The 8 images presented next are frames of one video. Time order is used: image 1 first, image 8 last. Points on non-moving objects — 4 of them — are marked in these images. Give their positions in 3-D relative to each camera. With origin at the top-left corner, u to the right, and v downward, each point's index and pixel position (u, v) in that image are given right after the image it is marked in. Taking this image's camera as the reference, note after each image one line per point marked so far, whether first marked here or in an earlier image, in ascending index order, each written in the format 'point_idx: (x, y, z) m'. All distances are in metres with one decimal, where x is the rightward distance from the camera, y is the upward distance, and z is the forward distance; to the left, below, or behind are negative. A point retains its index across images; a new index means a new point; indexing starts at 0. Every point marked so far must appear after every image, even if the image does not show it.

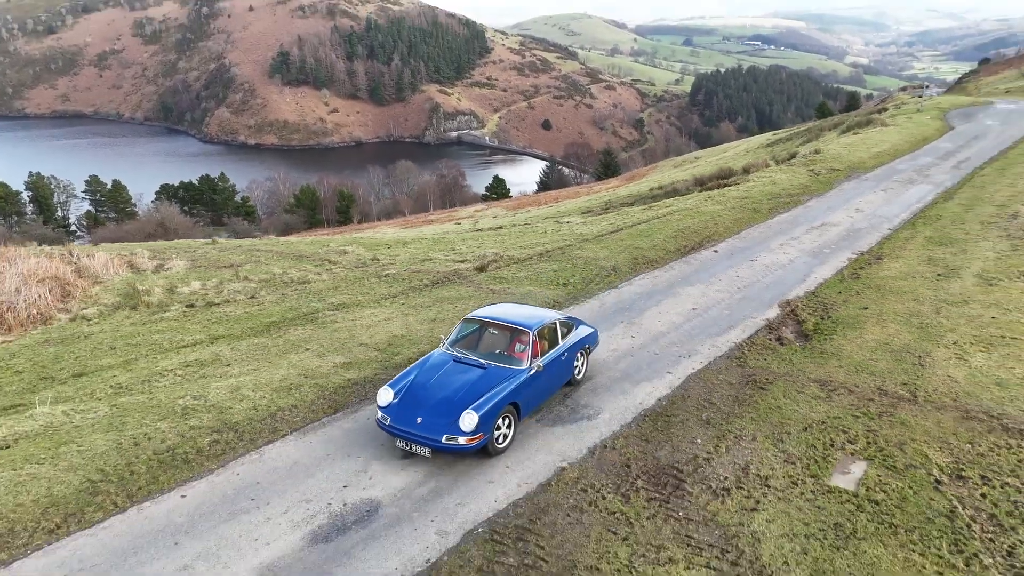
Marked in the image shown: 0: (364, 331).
0: (-2.3, -0.6, +11.6) m
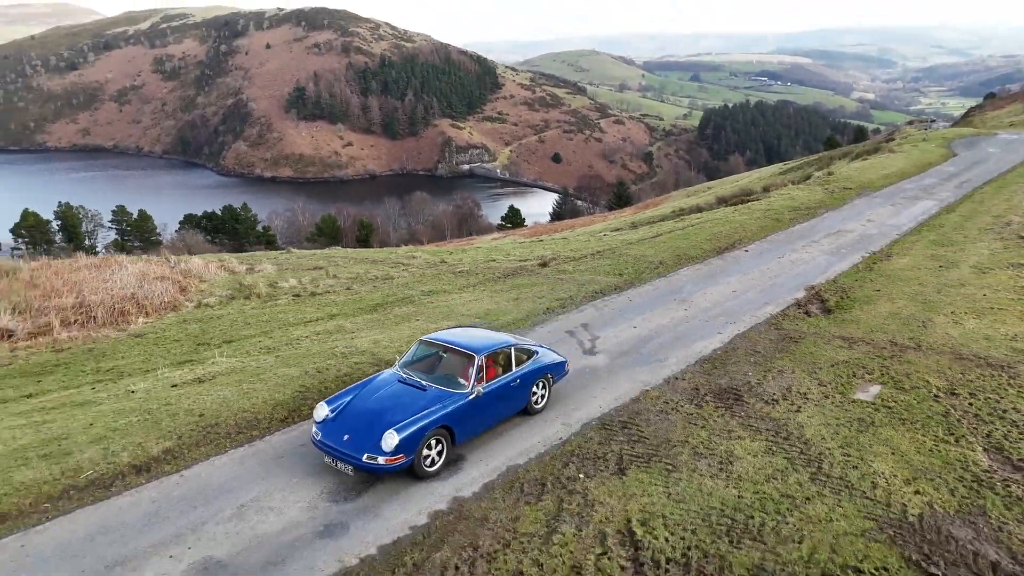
0: (-0.9, -0.3, +14.0) m
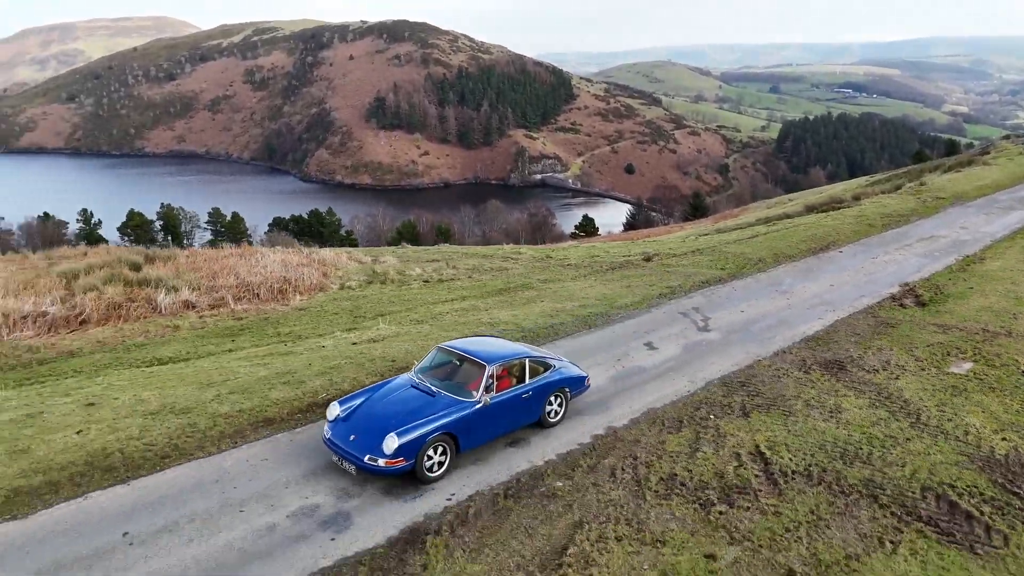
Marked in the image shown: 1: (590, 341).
0: (+1.5, 0.0, +15.7) m
1: (+1.4, -0.9, +11.9) m
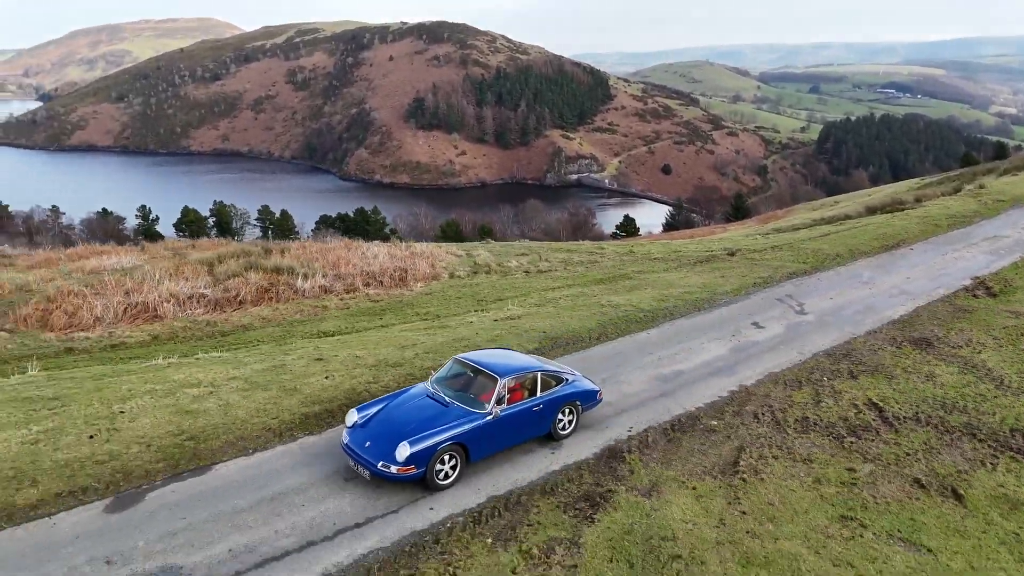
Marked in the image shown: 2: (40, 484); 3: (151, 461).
0: (+4.1, +0.2, +17.7) m
1: (+3.8, -0.6, +13.9) m
2: (-4.9, -2.0, +7.7) m
3: (-4.1, -1.9, +8.1) m
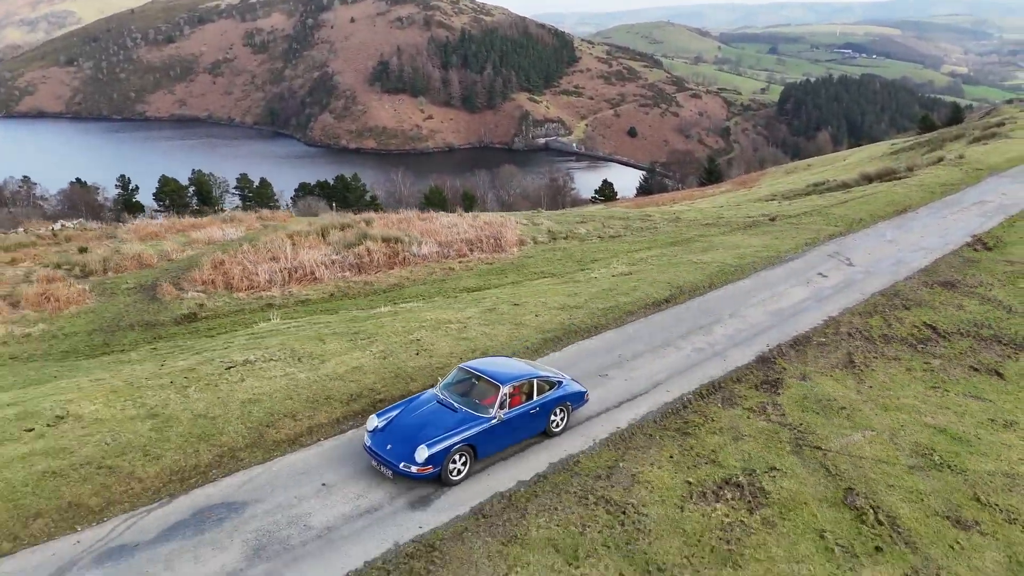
0: (+7.0, +1.4, +21.8) m
1: (+6.8, +0.4, +18.1) m
2: (-1.5, -1.5, +11.6) m
3: (-0.7, -1.3, +12.1) m
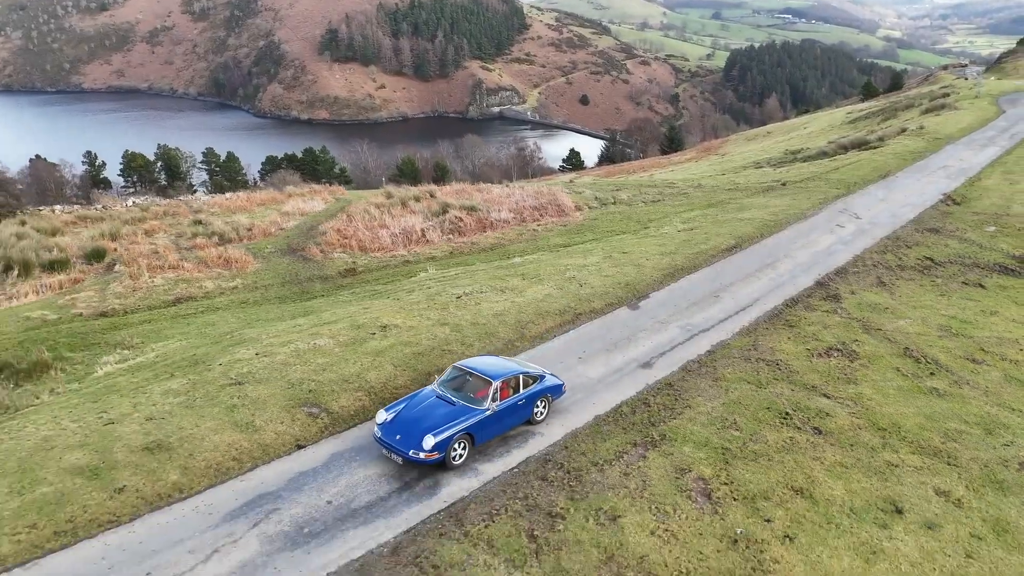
0: (+9.6, +3.3, +27.2) m
1: (+9.8, +2.1, +23.5) m
2: (+1.9, -0.3, +16.6) m
3: (+2.6, -0.1, +17.1) m
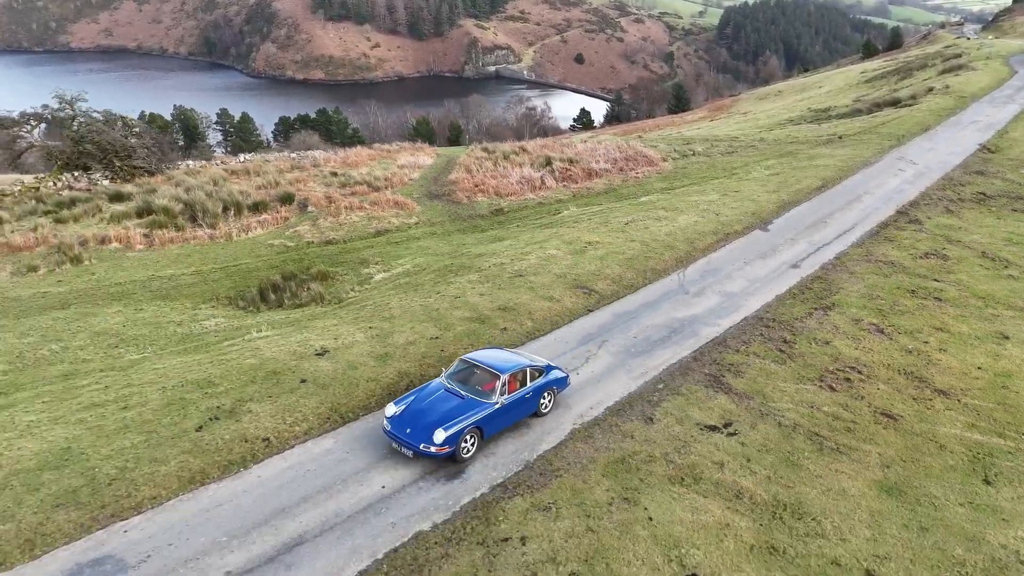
0: (+14.2, +6.1, +31.9) m
1: (+14.4, +4.7, +28.3) m
2: (+6.6, +1.9, +21.4) m
3: (+7.3, +2.1, +21.9) m
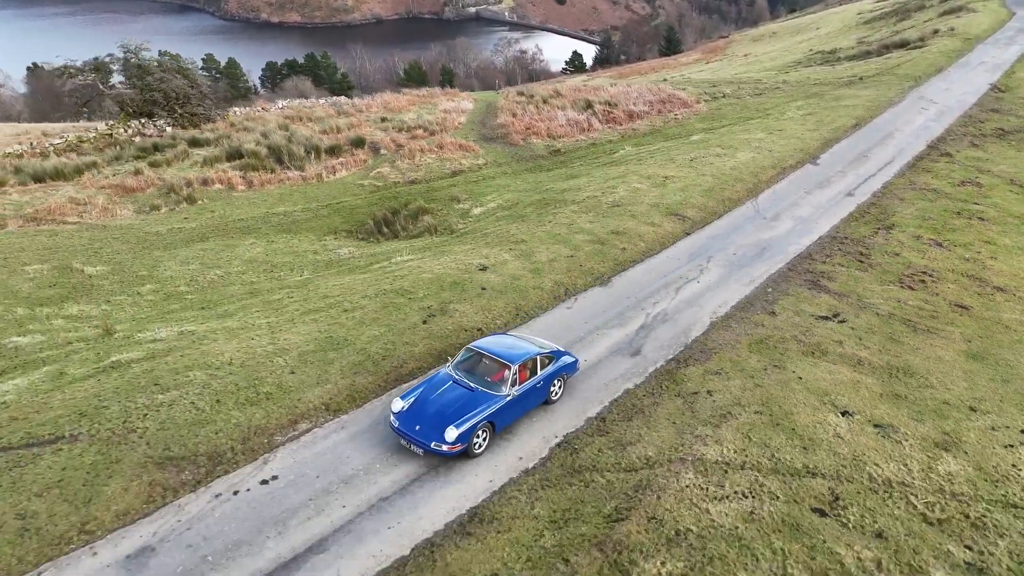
0: (+16.4, +9.3, +34.2) m
1: (+16.7, +7.7, +30.7) m
2: (+9.2, +4.3, +23.8) m
3: (+9.9, +4.5, +24.3) m
